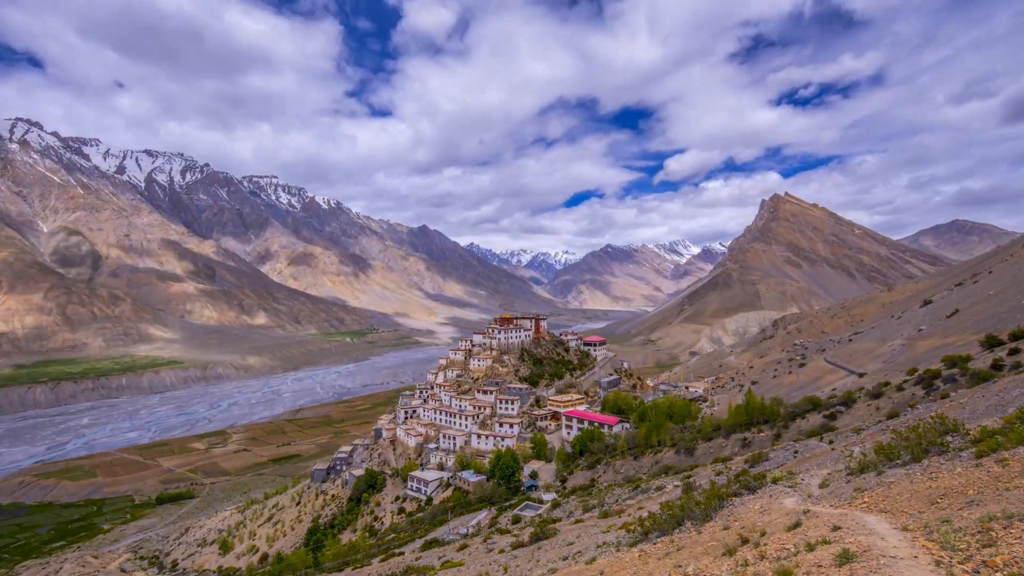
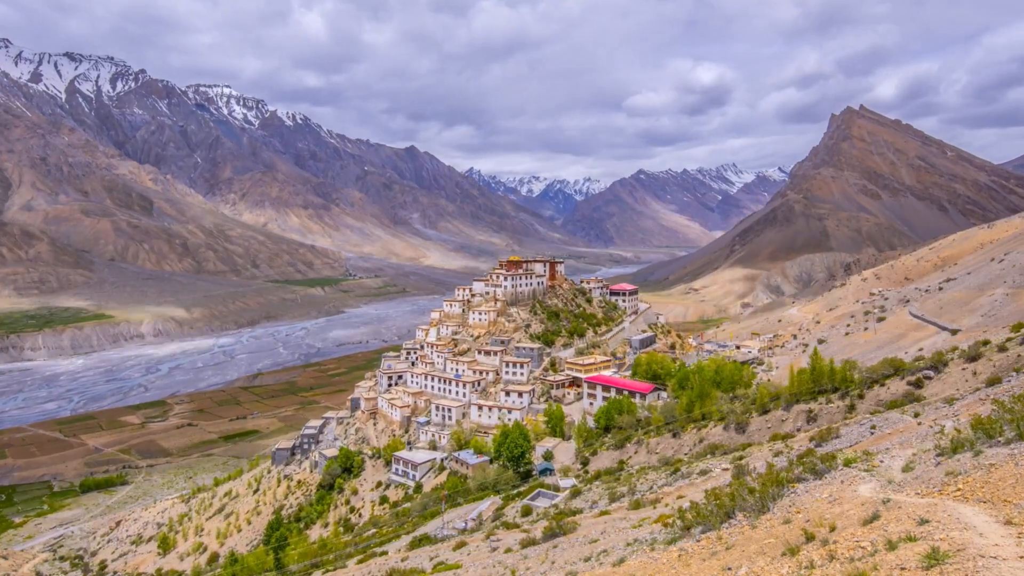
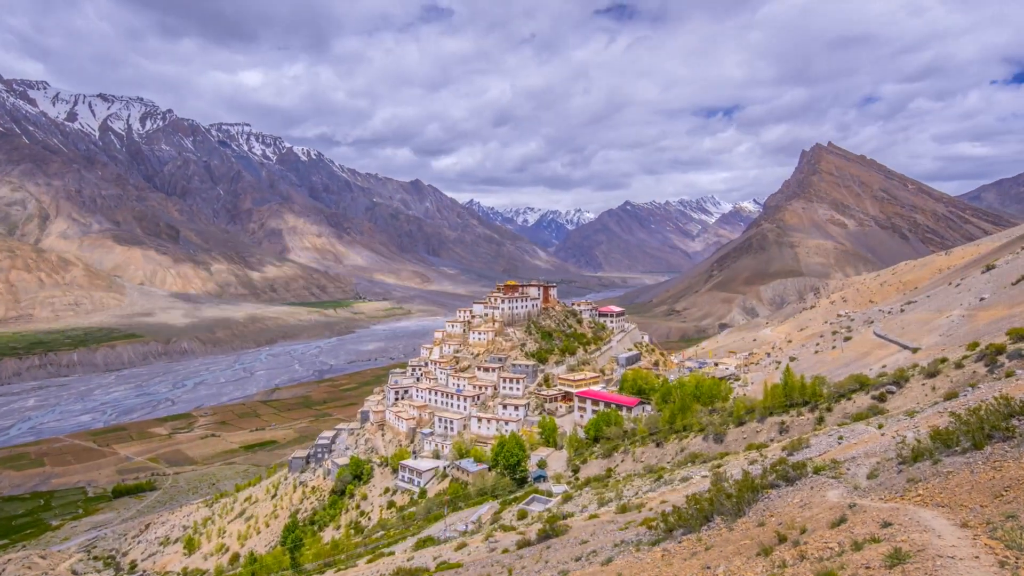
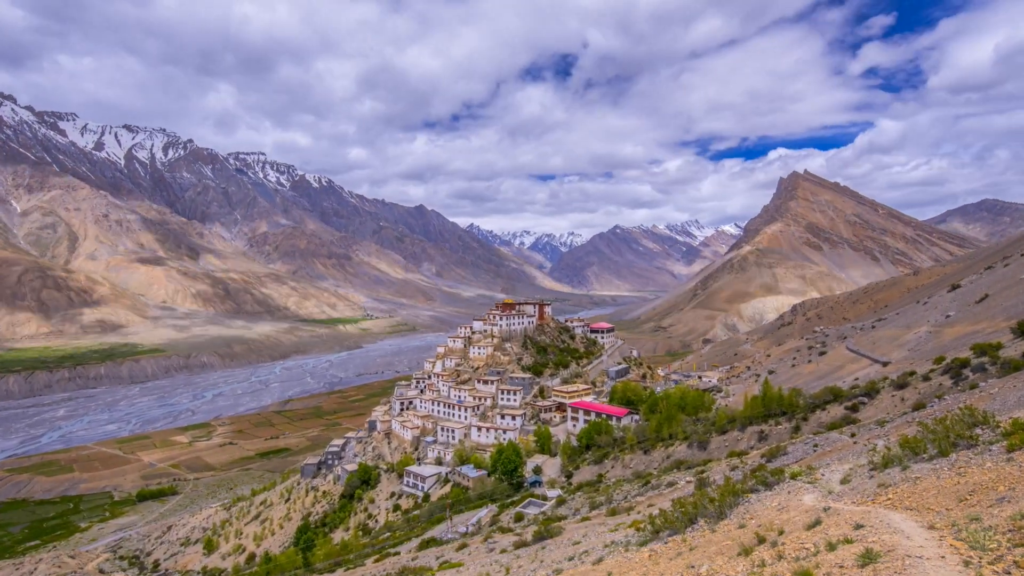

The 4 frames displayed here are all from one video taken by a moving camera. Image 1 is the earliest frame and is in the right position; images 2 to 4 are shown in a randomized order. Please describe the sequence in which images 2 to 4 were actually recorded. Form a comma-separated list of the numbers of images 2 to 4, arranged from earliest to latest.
4, 3, 2
